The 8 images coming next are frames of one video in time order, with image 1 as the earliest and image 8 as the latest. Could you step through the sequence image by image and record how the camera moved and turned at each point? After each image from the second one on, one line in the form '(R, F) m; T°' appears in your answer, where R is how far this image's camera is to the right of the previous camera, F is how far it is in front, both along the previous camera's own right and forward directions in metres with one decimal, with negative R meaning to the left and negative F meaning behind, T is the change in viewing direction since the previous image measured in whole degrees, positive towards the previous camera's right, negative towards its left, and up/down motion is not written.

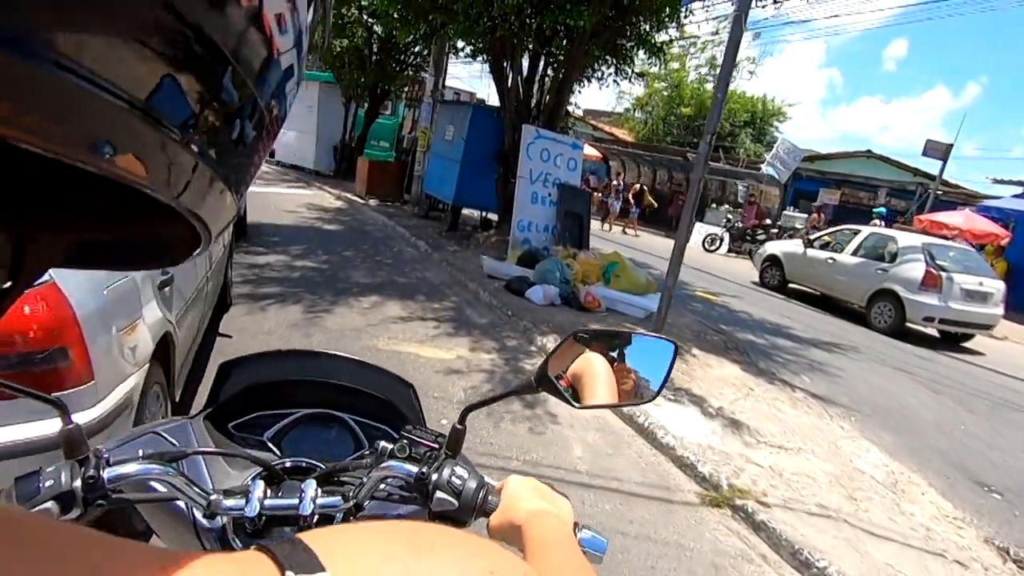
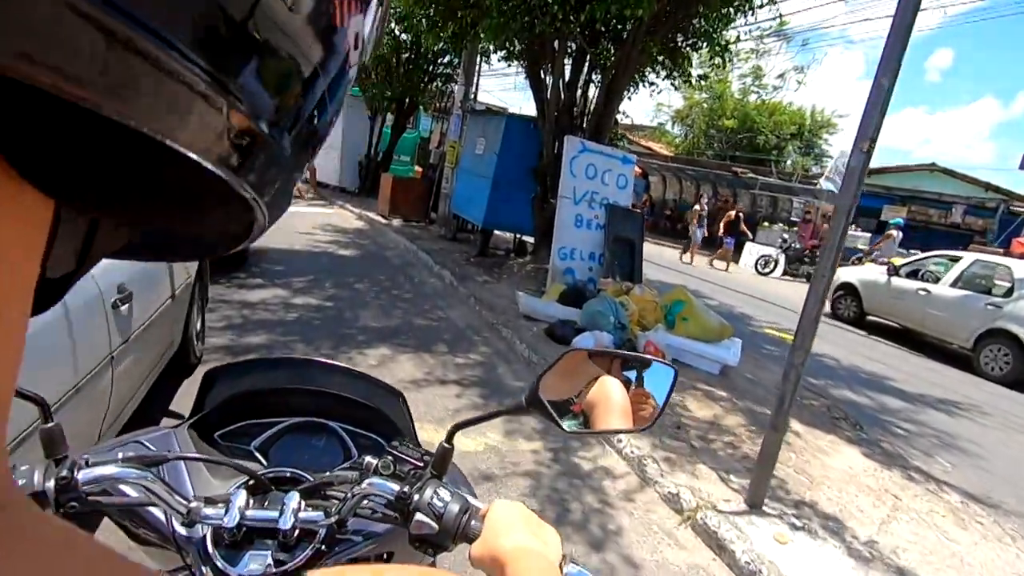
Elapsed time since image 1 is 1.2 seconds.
(-0.2, +1.5) m; -3°
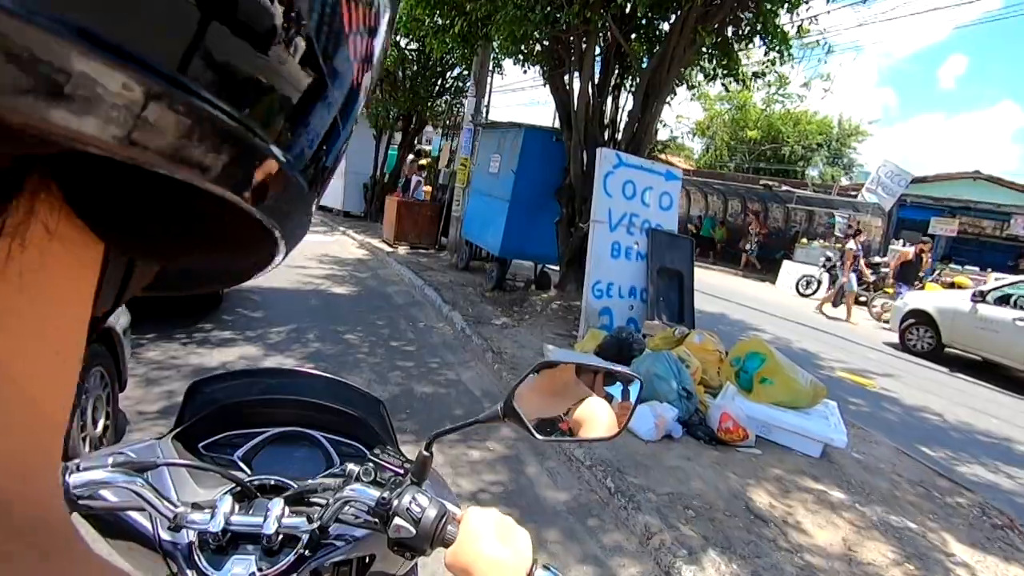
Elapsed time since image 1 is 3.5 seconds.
(-0.1, +1.6) m; -1°
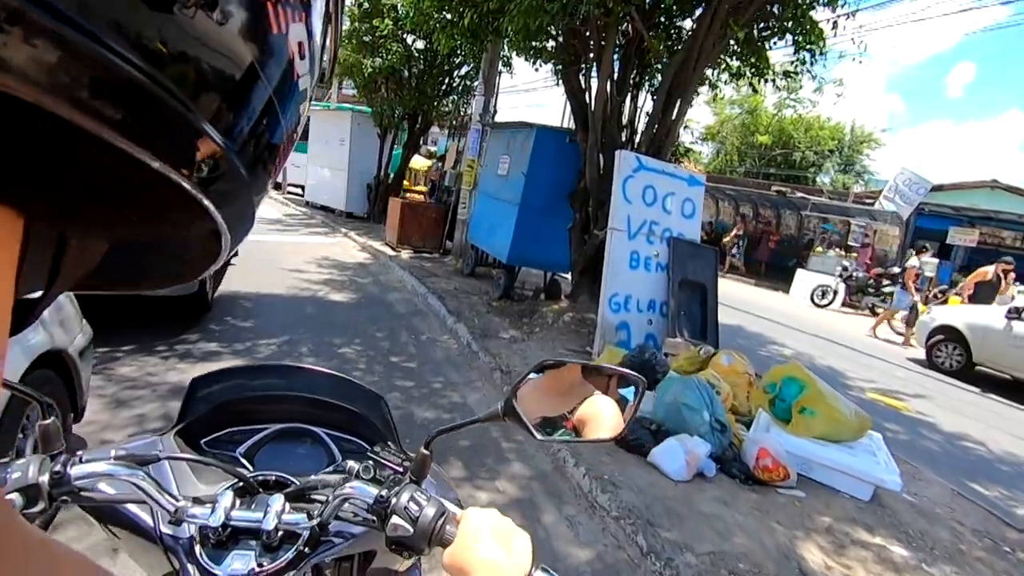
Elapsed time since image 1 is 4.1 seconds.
(-0.1, +0.5) m; 0°
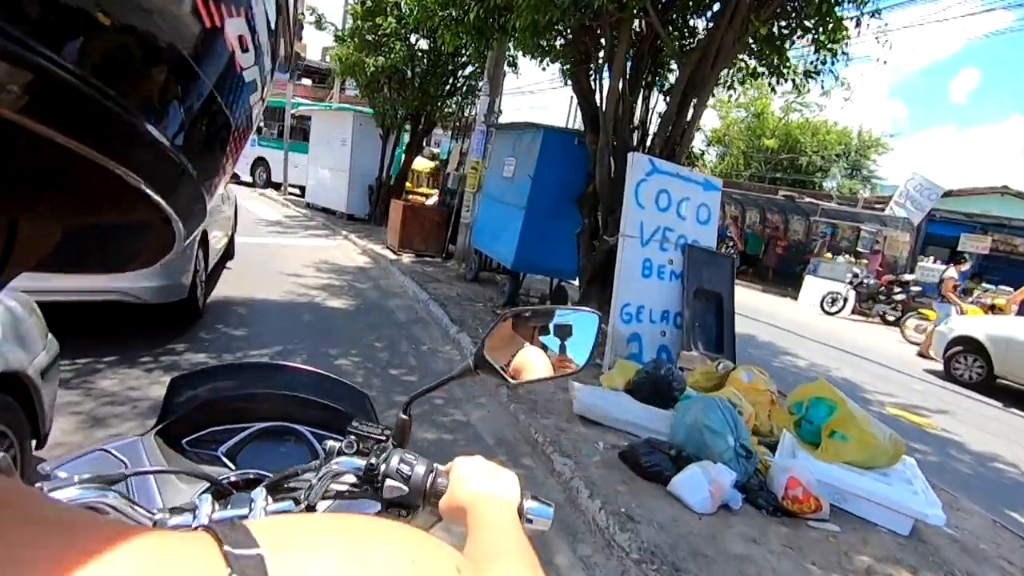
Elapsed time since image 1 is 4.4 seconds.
(-0.1, +0.3) m; 0°
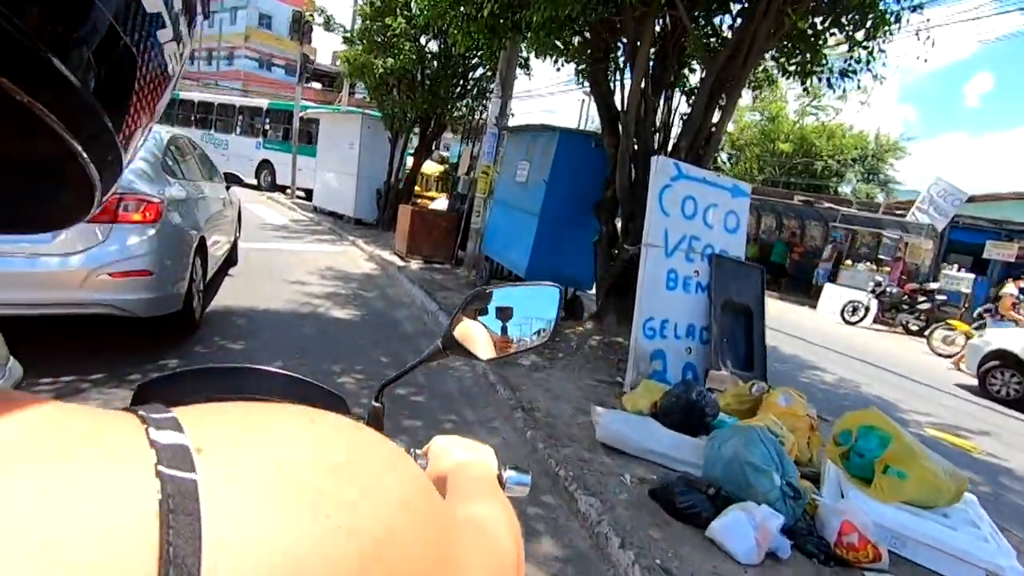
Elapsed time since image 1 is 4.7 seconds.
(-0.1, +0.4) m; -1°
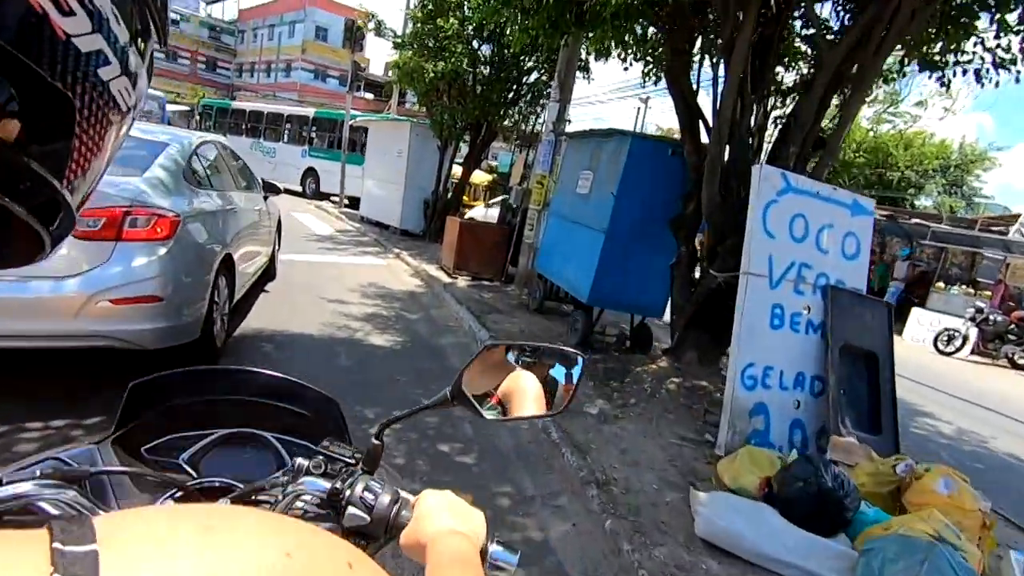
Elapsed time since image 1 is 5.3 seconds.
(-0.2, +1.0) m; -5°
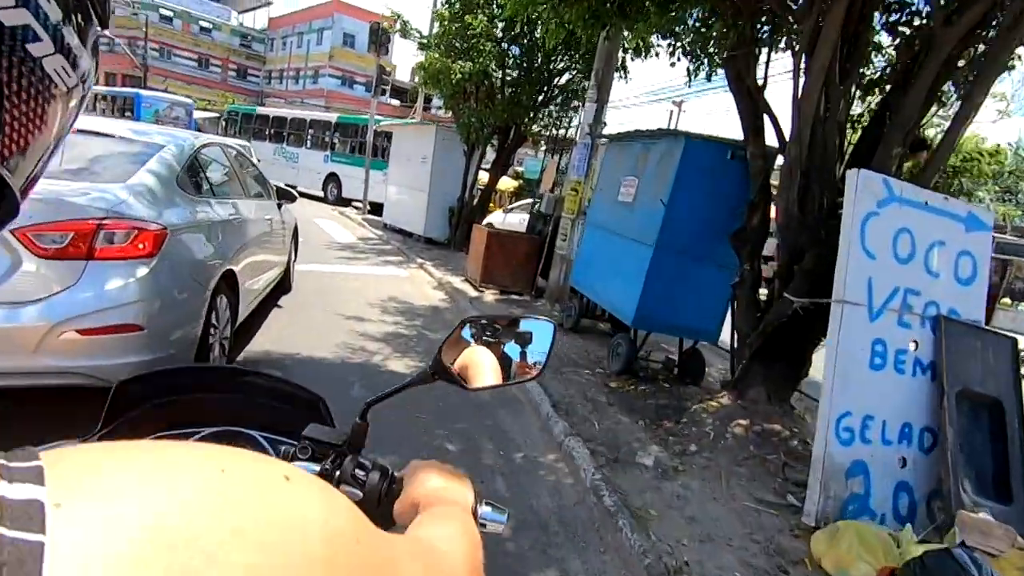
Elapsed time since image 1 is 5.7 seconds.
(-0.1, +0.8) m; -2°
